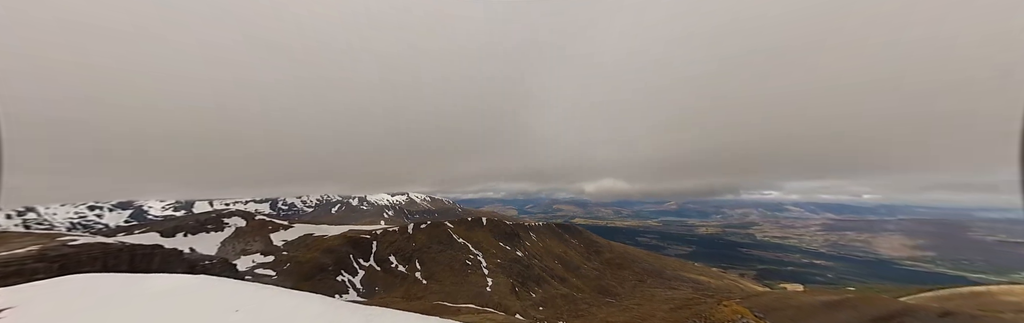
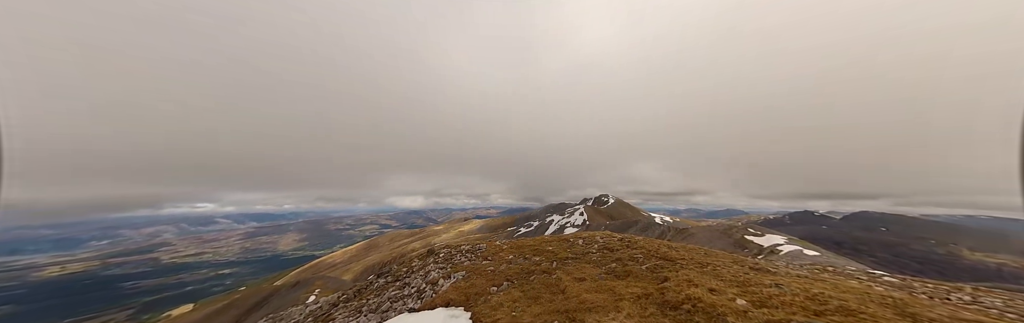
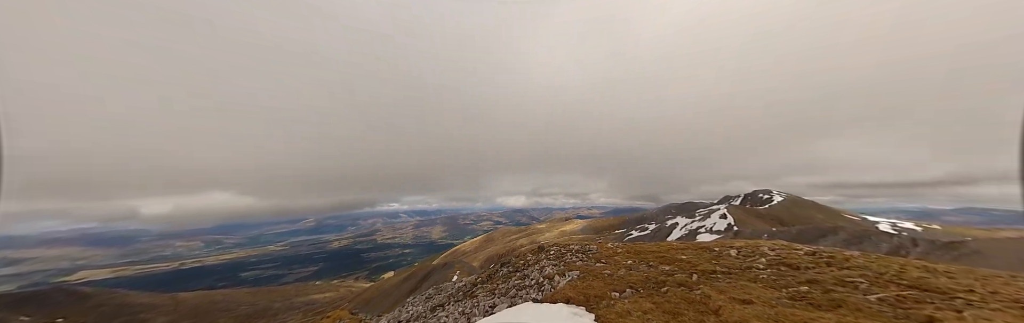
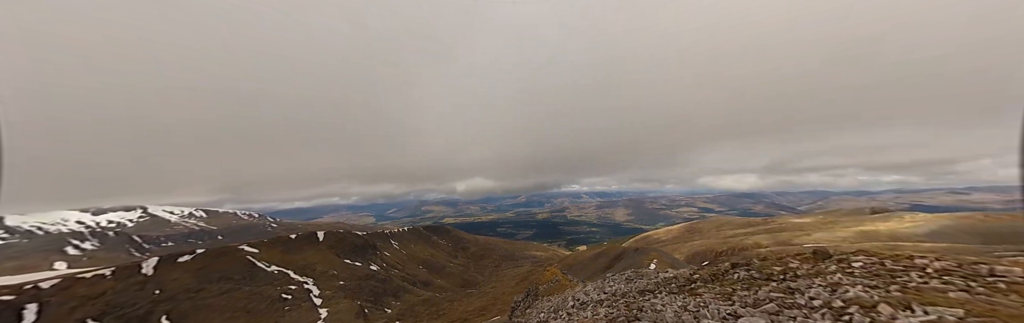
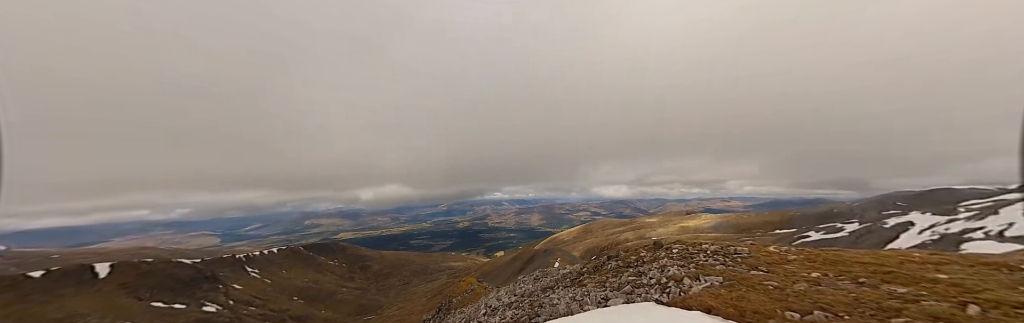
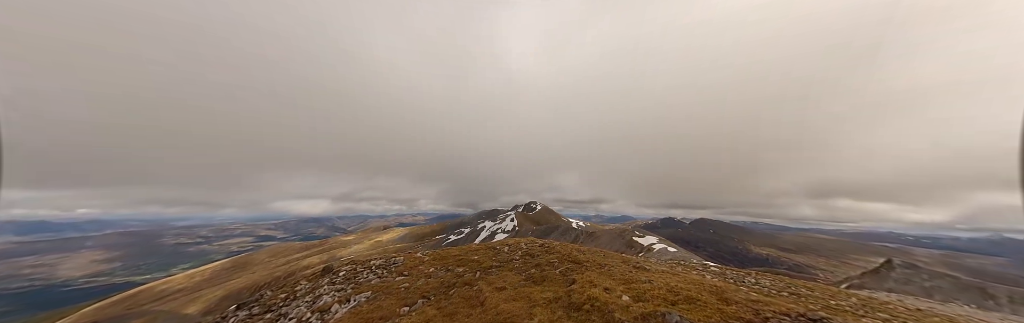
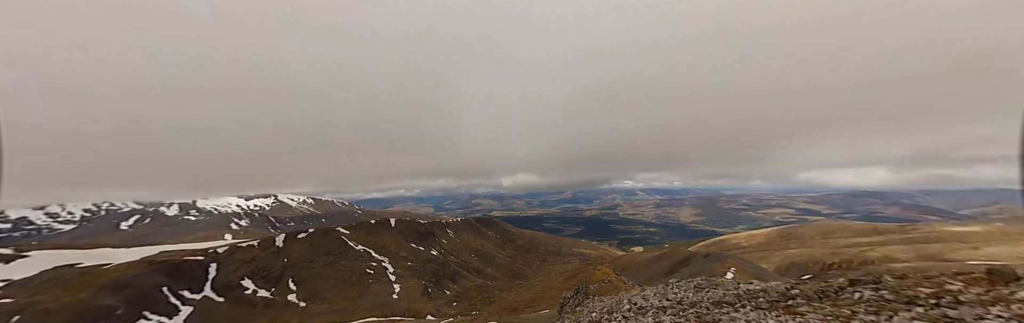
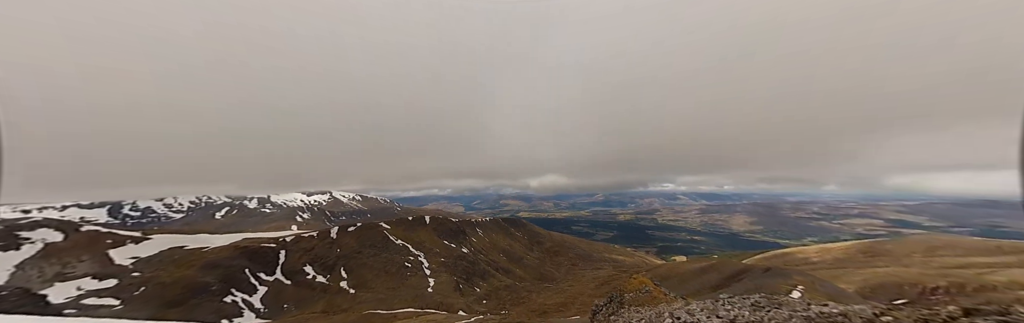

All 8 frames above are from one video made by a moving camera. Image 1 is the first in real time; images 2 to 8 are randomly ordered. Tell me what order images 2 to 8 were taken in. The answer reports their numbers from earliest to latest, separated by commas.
8, 7, 4, 5, 3, 2, 6
